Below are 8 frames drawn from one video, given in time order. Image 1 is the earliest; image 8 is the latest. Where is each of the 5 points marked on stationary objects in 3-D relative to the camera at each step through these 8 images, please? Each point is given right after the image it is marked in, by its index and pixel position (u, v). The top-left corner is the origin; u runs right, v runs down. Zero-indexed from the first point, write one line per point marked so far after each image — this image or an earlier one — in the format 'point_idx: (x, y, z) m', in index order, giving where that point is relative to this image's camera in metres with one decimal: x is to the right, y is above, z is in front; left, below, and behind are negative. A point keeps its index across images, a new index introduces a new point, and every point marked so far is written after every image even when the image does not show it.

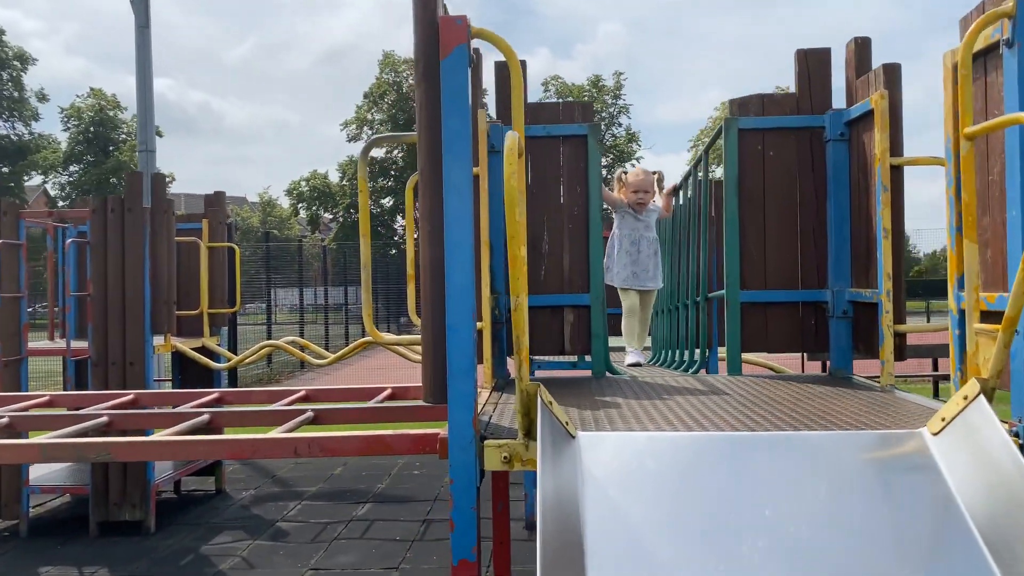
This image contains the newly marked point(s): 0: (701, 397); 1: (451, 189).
0: (+0.7, -0.4, +3.0) m
1: (-0.2, +0.3, +2.1) m
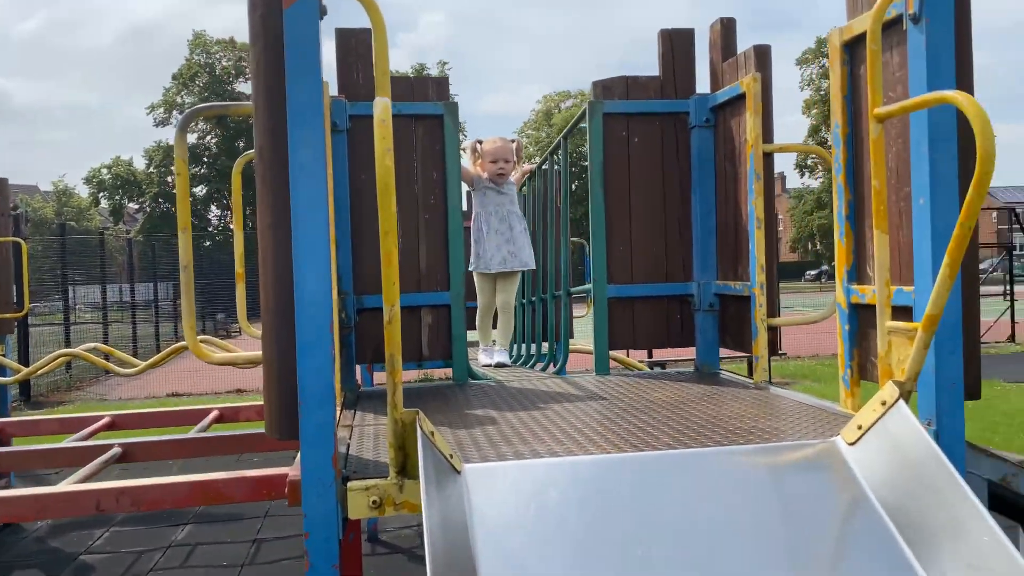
0: (+0.2, -0.4, +2.7) m
1: (-0.5, +0.2, +1.7) m
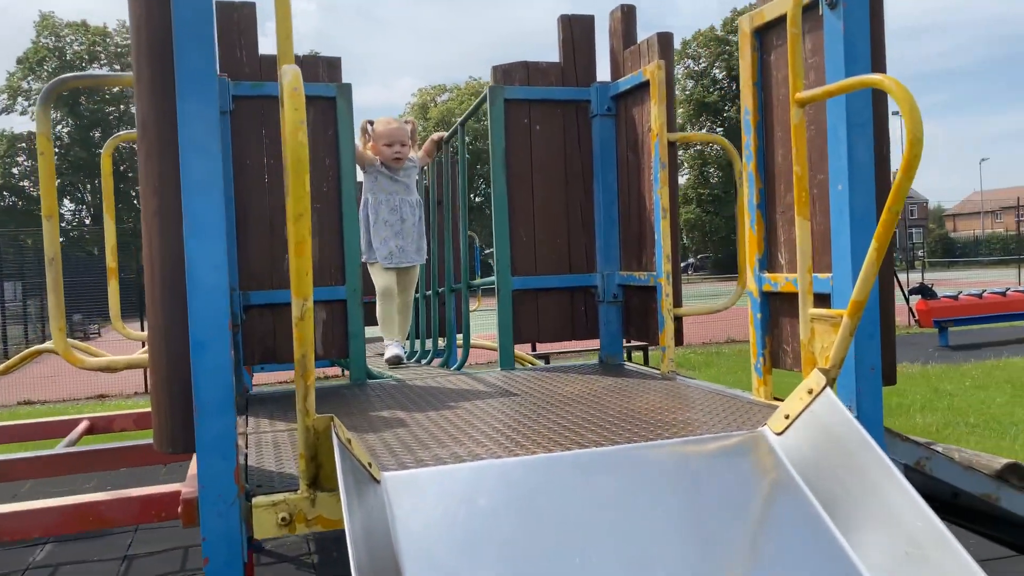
0: (-0.1, -0.4, +2.6) m
1: (-0.6, +0.3, +1.4) m
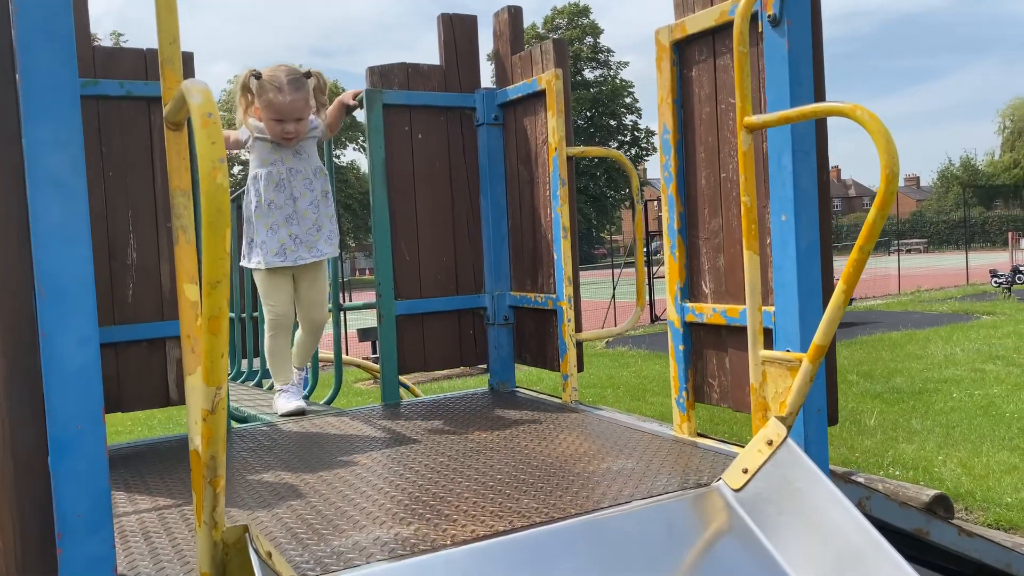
0: (-0.4, -0.5, +2.3) m
1: (-0.6, +0.1, +1.1) m
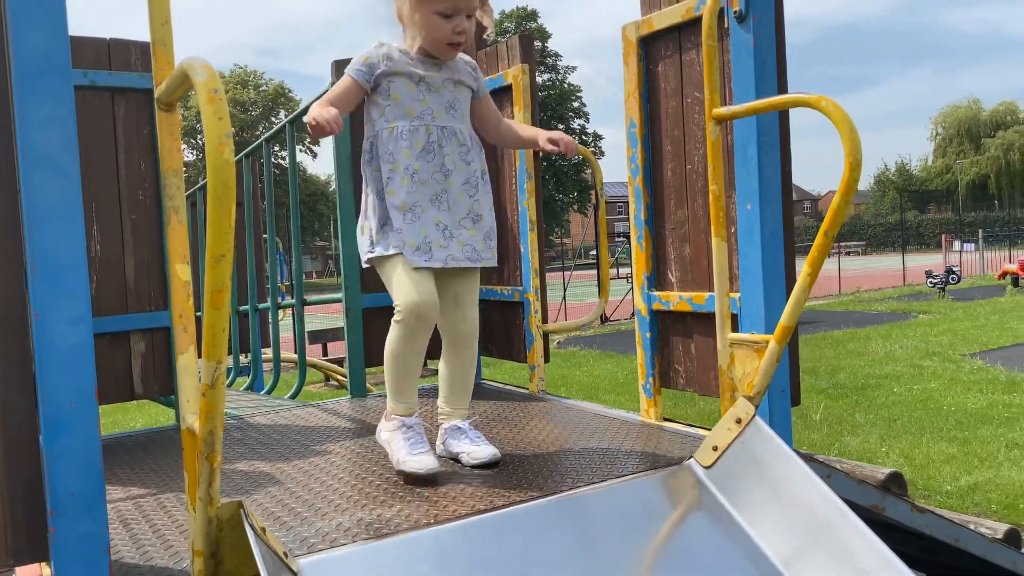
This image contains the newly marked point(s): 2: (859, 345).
0: (-0.5, -0.4, +2.3) m
1: (-0.7, +0.2, +1.1) m
2: (+5.8, -1.0, +12.9) m
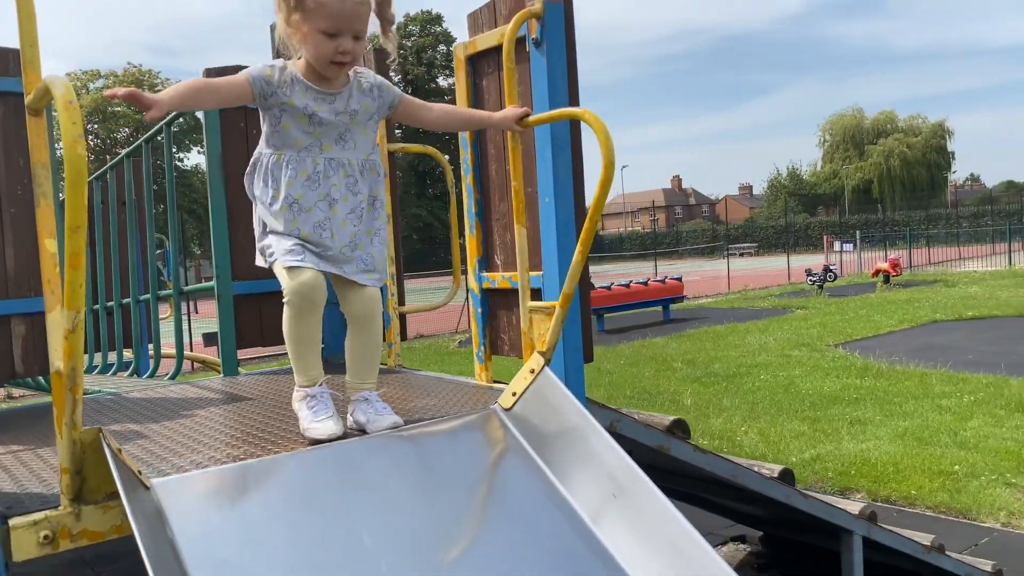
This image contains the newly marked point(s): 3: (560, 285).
0: (-1.0, -0.4, +2.6) m
1: (-1.0, +0.2, +1.3) m
2: (+4.0, -0.9, +13.8) m
3: (+0.1, 0.0, +2.2) m
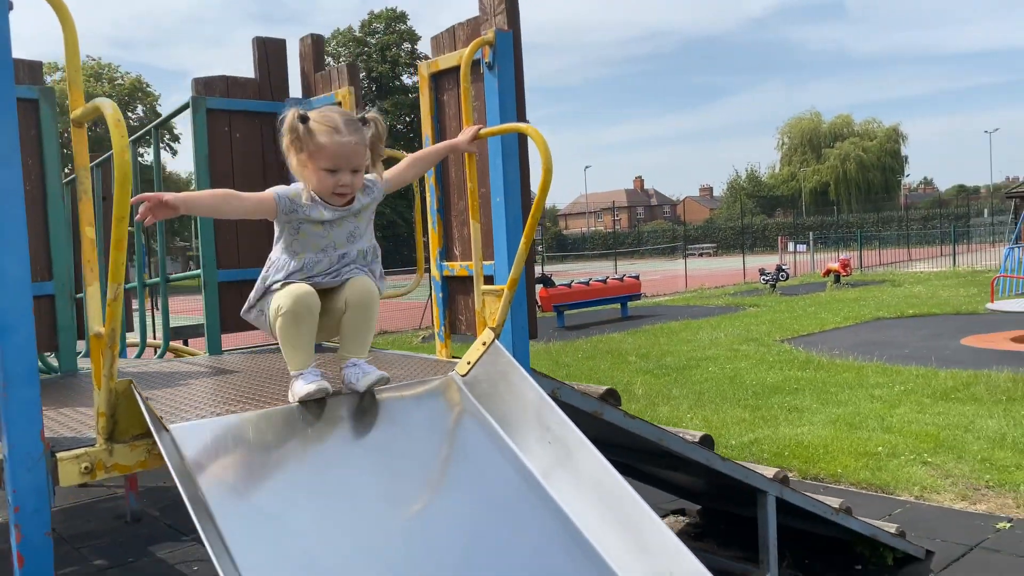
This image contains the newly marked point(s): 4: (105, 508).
0: (-1.1, -0.3, +2.9) m
1: (-1.1, +0.3, +1.7) m
2: (+3.3, -0.8, +14.4) m
3: (0.0, +0.1, +2.6) m
4: (-3.0, -1.6, +5.7) m
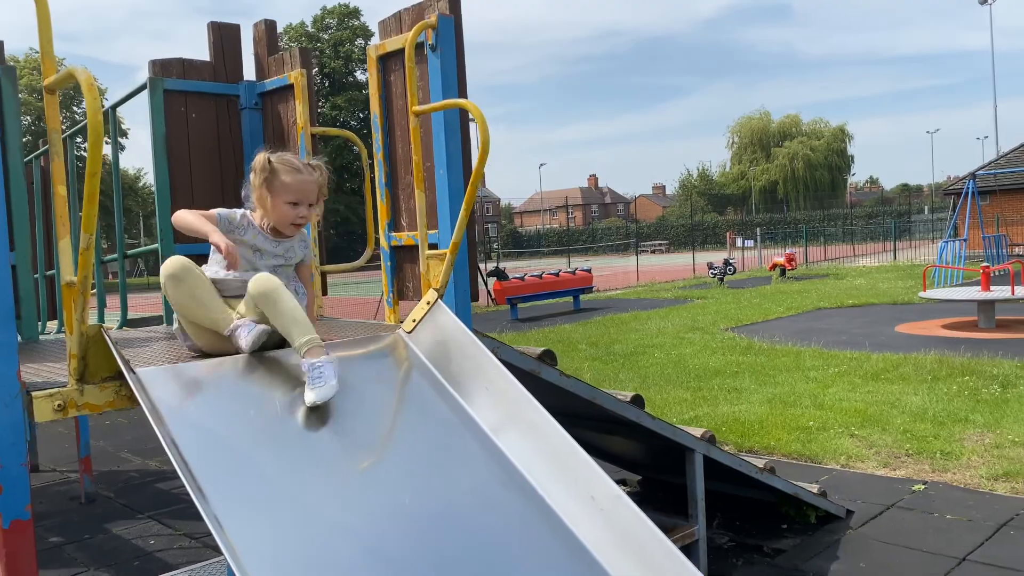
0: (-1.4, -0.2, +3.1) m
1: (-1.3, +0.4, +1.8) m
2: (+2.4, -0.7, +14.8) m
3: (-0.2, +0.2, +2.9) m
4: (-3.4, -1.5, +5.7) m
